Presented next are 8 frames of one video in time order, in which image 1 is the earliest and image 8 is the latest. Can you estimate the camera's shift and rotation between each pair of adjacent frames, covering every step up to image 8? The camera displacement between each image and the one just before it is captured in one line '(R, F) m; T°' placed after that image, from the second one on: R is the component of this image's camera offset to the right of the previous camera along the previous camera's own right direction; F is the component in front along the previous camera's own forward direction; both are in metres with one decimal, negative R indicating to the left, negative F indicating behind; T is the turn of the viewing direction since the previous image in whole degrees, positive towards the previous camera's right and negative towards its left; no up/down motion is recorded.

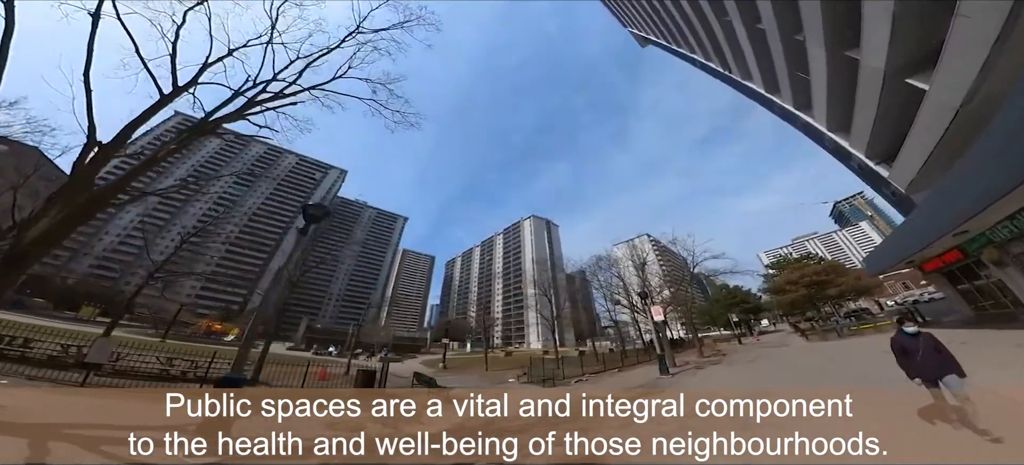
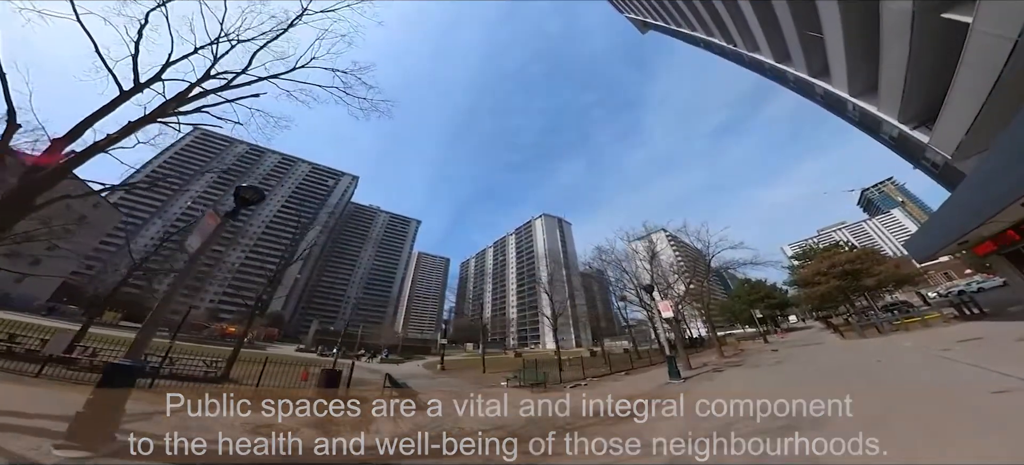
(+1.0, +1.3) m; -3°
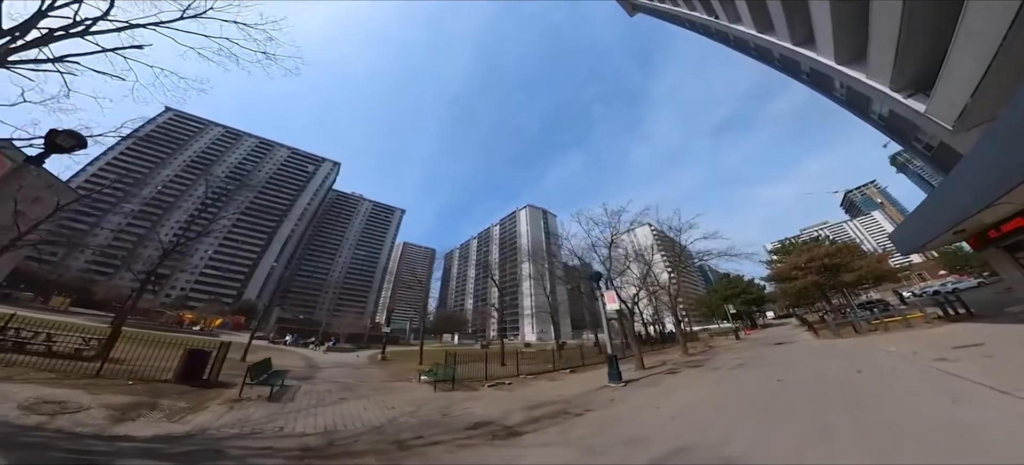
(+2.1, +2.0) m; +2°
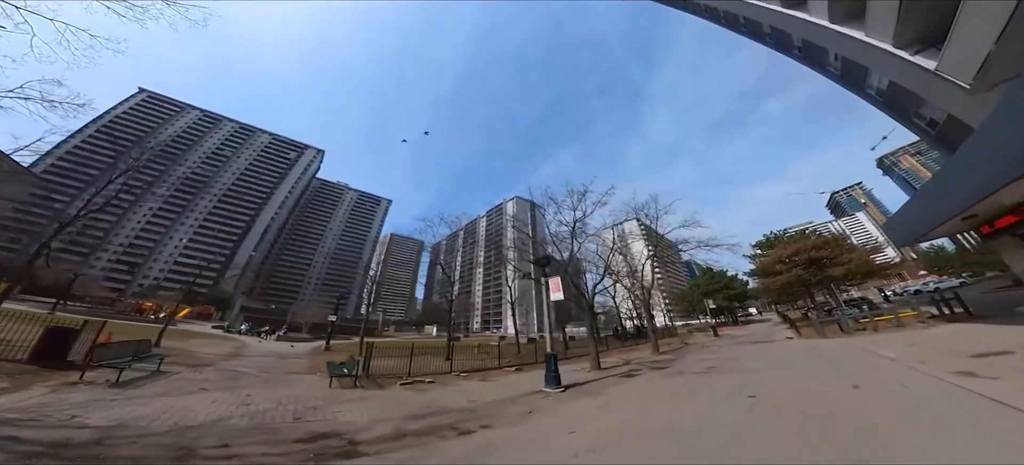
(+1.6, +1.8) m; +1°
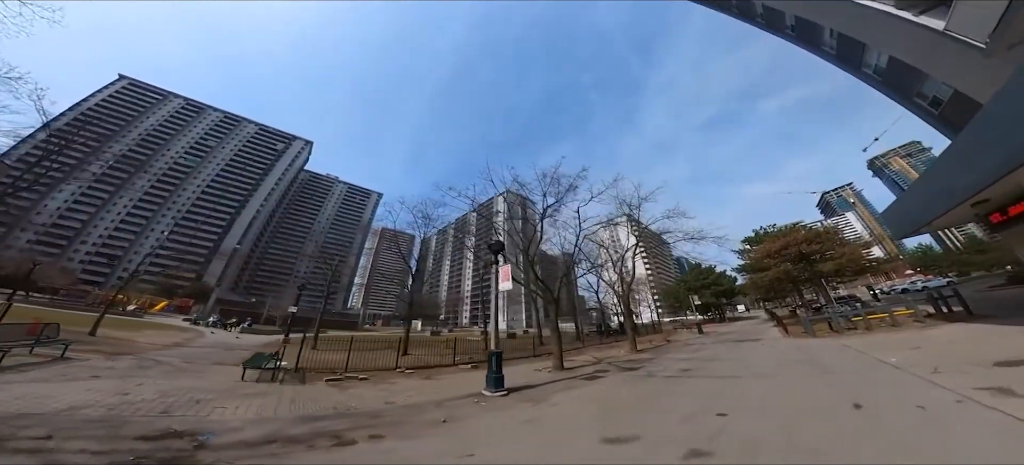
(+1.1, +1.2) m; +1°
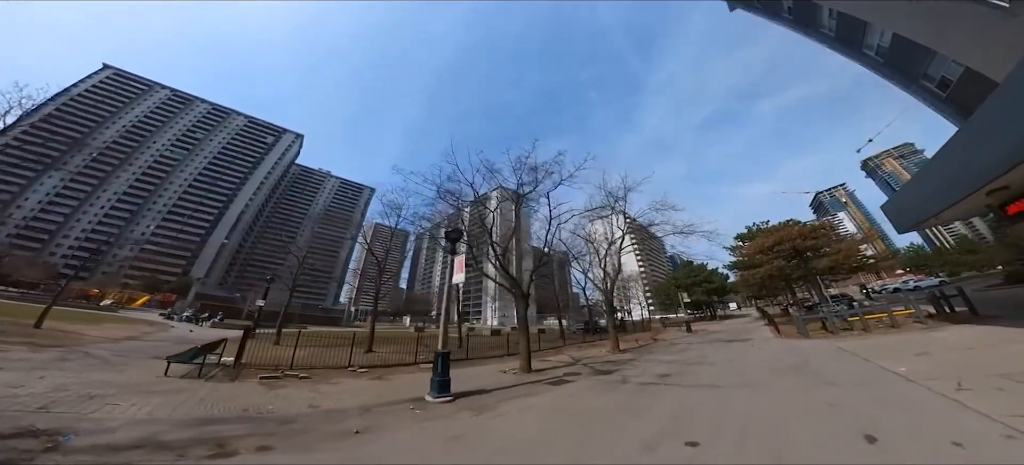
(+0.8, +1.0) m; +1°
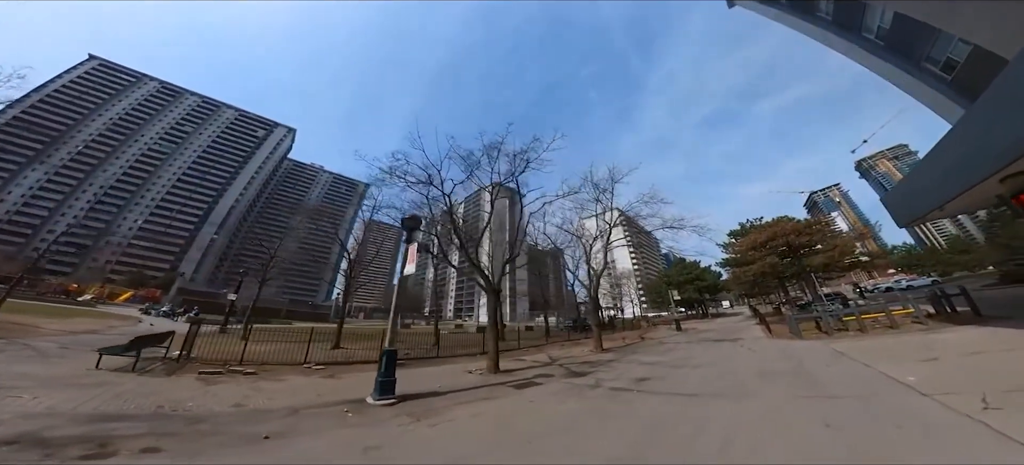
(+0.7, +0.8) m; +1°
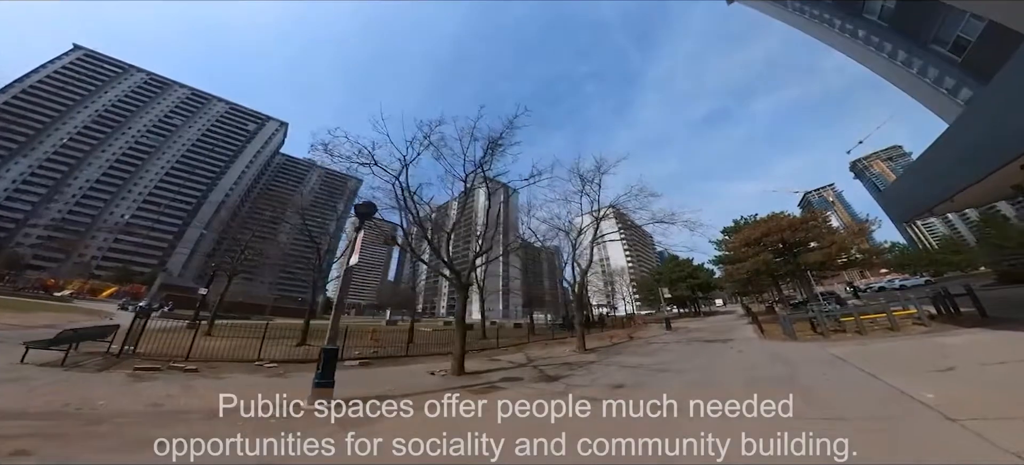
(+0.6, +0.7) m; +1°
